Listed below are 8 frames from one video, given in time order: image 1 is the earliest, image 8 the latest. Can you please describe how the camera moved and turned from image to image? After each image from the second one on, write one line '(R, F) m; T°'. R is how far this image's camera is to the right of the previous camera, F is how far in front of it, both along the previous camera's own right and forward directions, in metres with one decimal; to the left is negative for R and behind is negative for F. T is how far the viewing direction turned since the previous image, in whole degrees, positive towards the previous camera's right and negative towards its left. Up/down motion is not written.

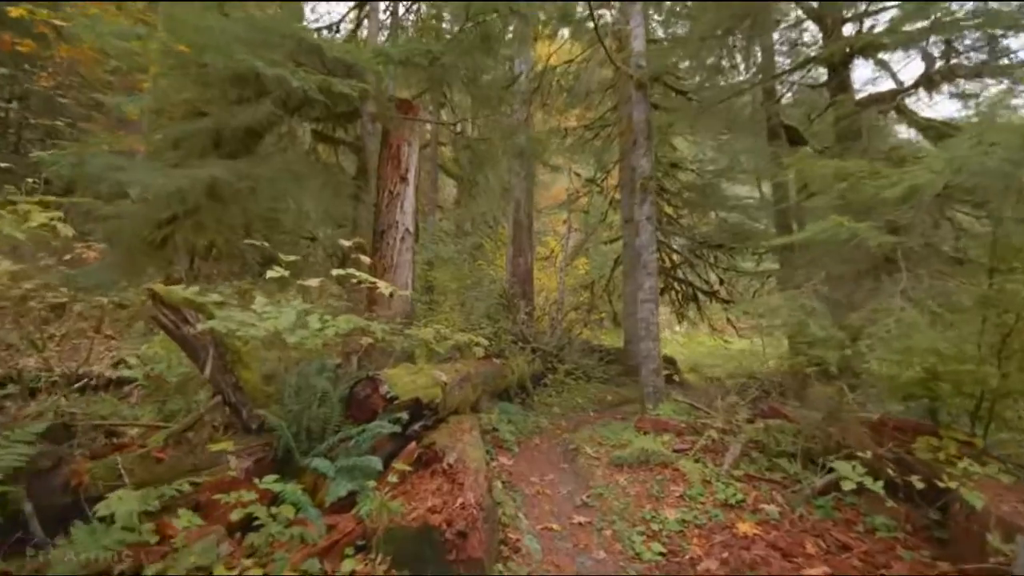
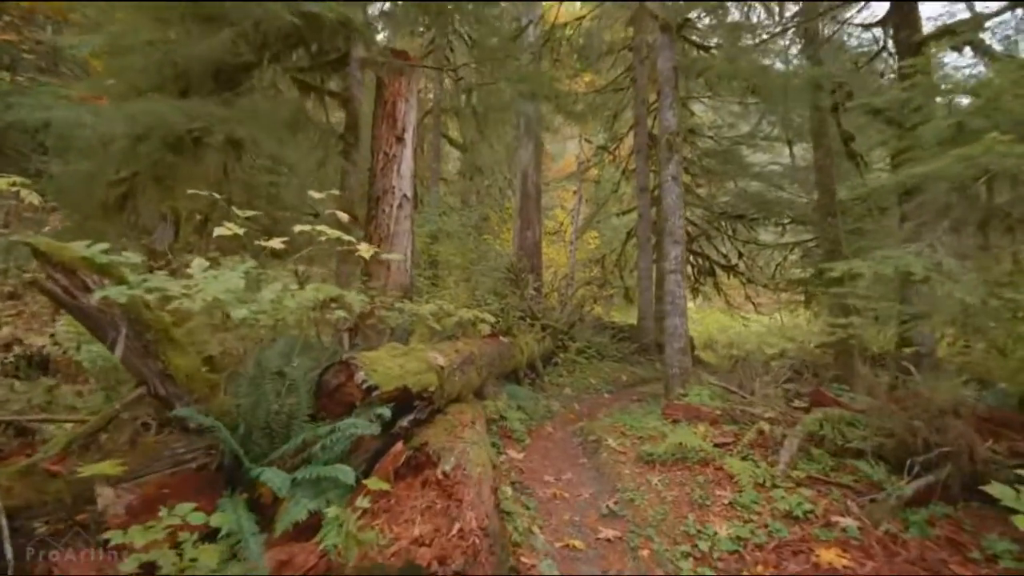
(0.0, +0.9) m; -1°
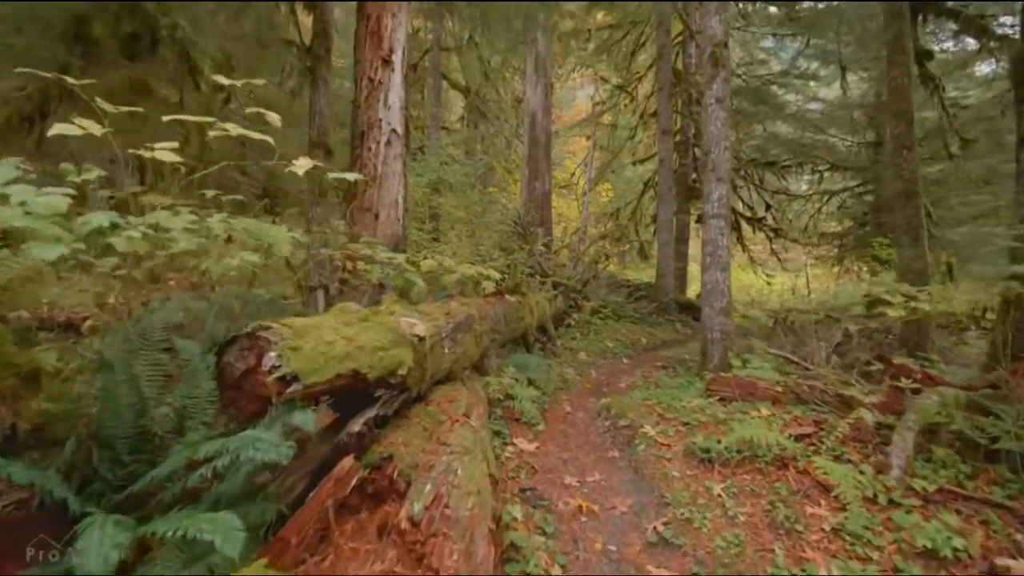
(0.0, +1.3) m; -1°
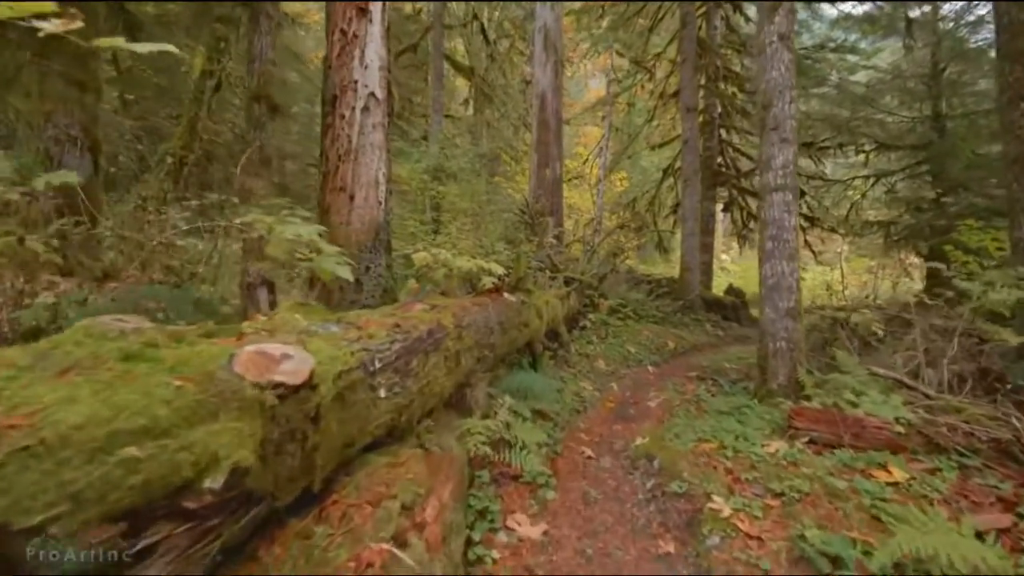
(+0.1, +1.4) m; -1°
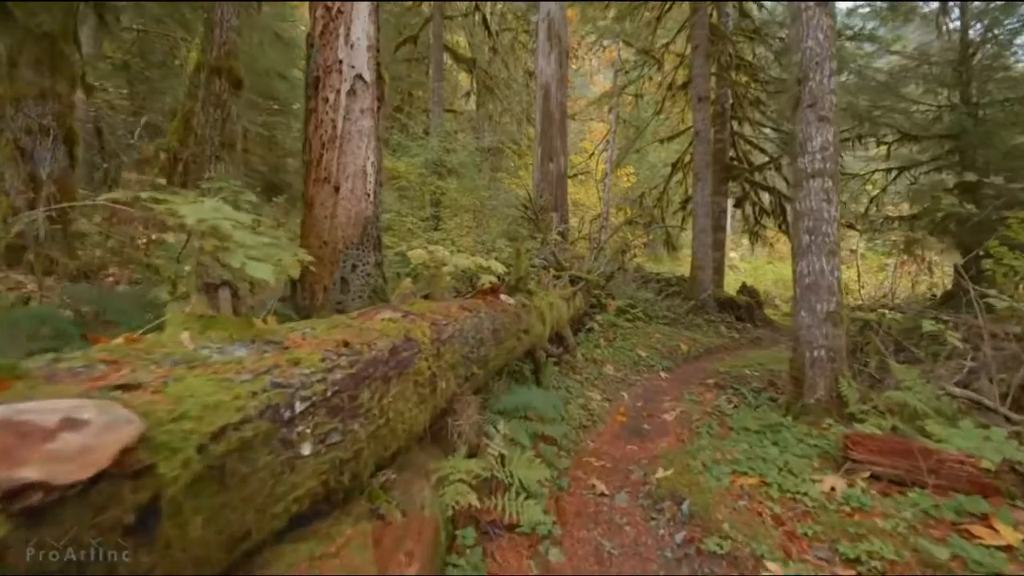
(+0.1, +0.6) m; -1°
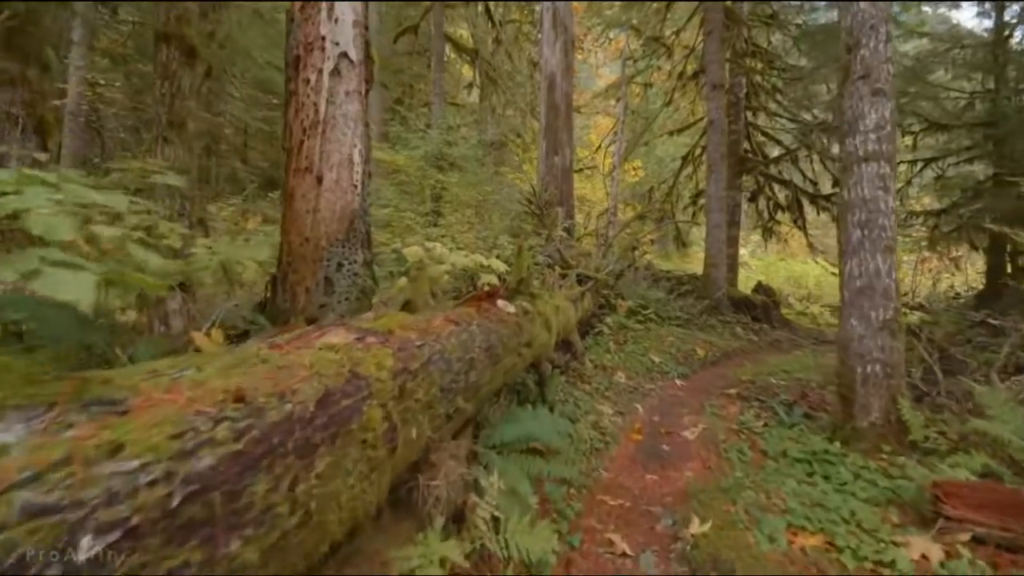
(0.0, +0.6) m; -1°
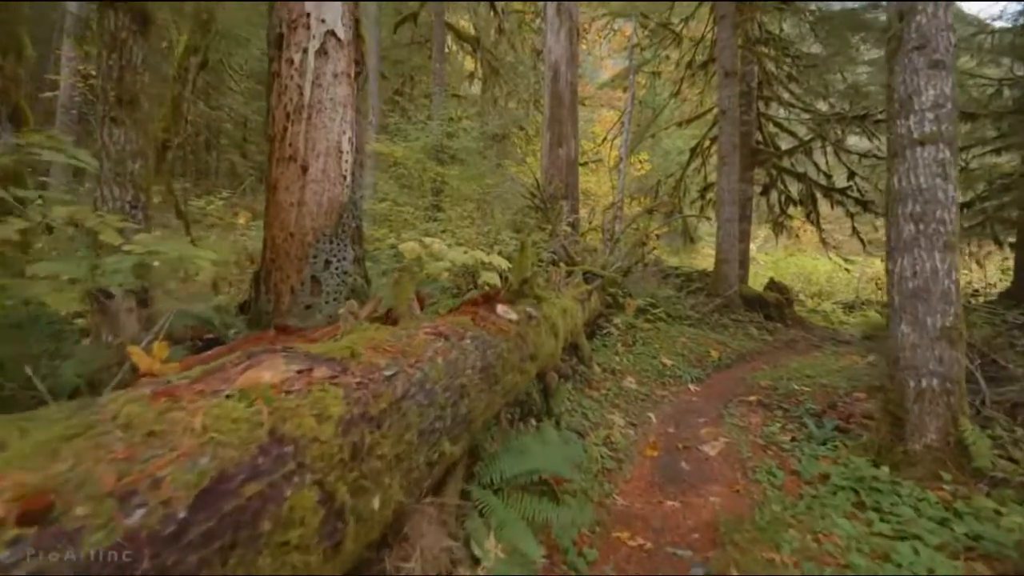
(0.0, +0.5) m; 0°
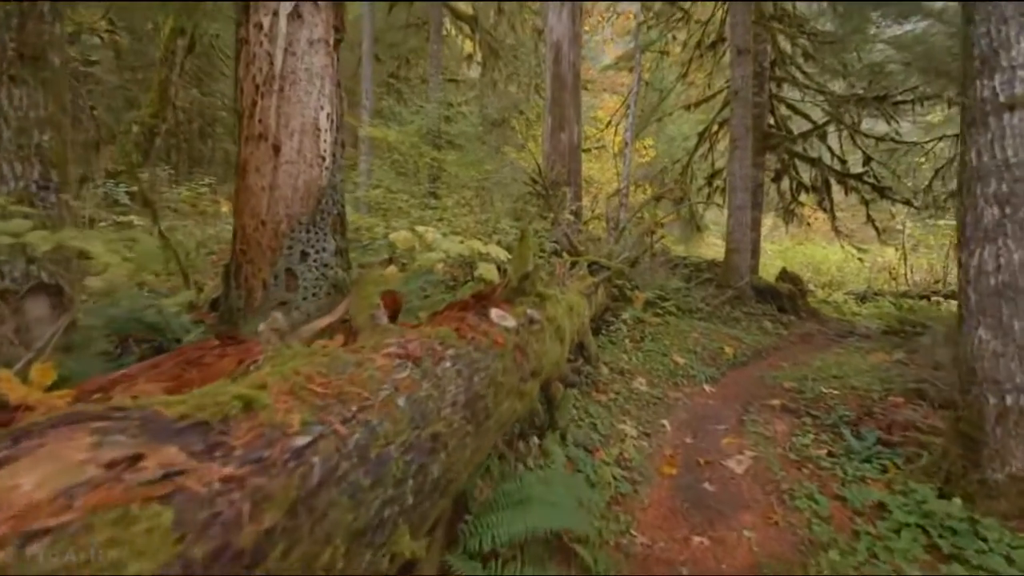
(0.0, +0.5) m; 0°
